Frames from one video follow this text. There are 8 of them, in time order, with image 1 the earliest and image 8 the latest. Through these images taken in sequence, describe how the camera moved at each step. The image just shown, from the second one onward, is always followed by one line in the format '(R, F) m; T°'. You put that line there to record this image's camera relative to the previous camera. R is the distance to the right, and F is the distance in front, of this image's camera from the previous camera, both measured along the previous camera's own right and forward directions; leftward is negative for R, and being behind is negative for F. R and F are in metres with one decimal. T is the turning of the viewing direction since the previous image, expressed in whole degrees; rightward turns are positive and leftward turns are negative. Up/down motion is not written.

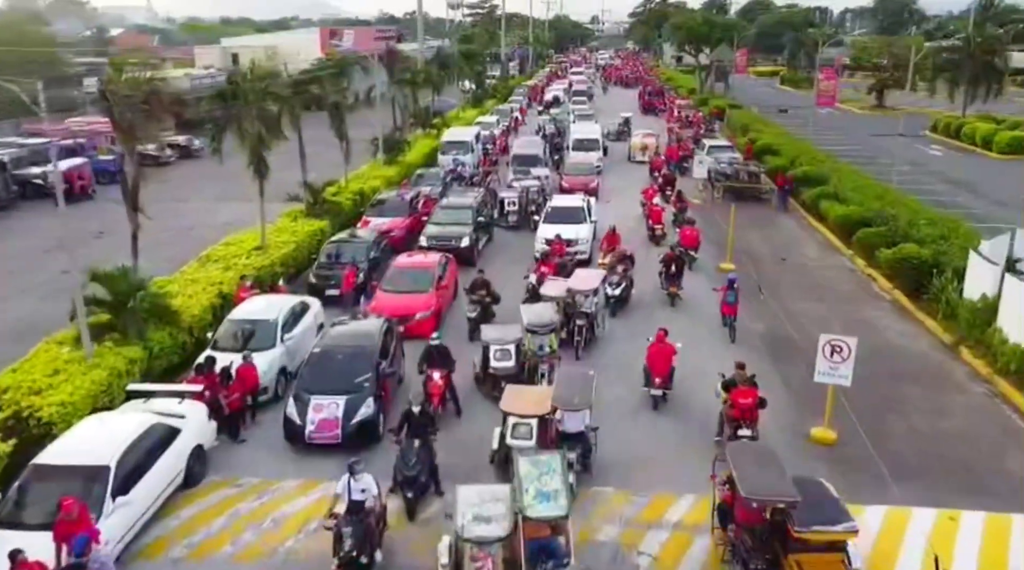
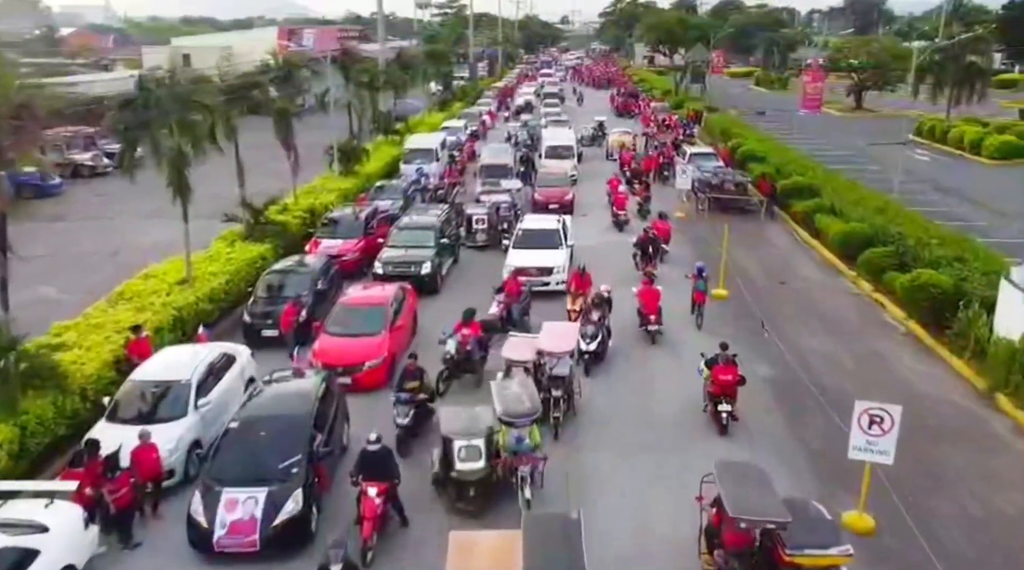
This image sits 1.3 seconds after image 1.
(+0.1, +2.5) m; +2°
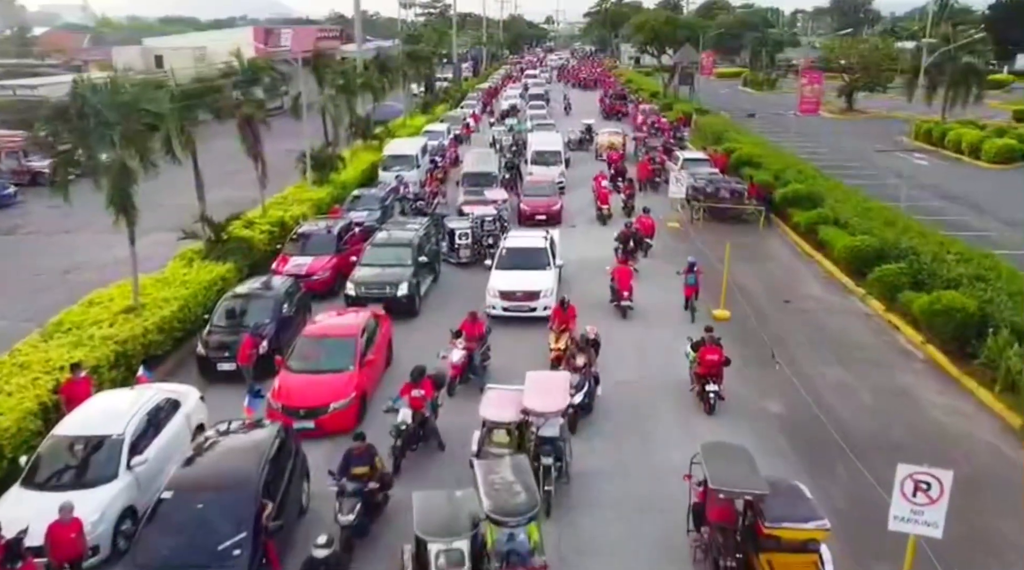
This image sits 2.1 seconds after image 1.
(0.0, +1.5) m; +1°
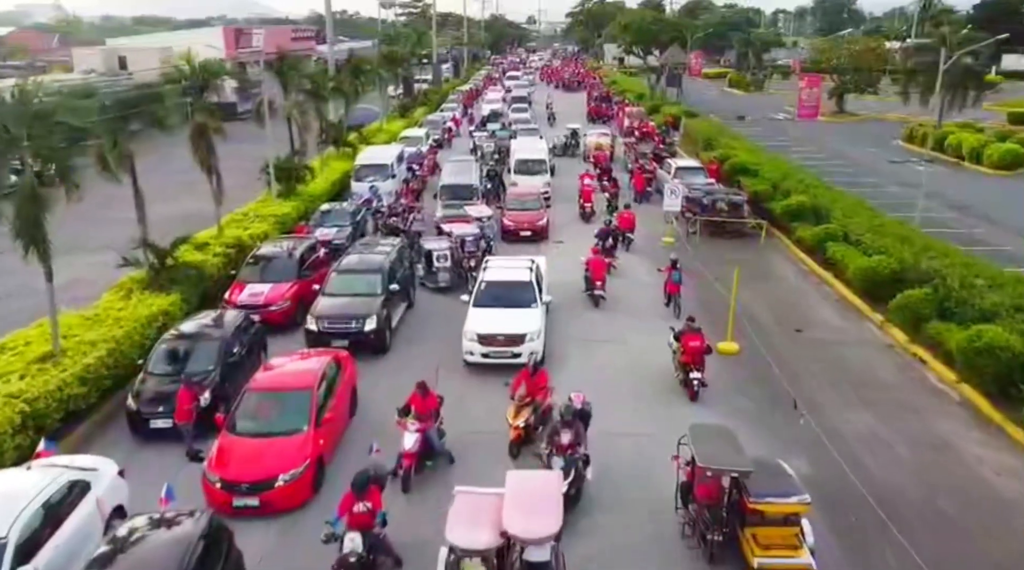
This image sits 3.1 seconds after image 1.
(0.0, +2.0) m; +1°
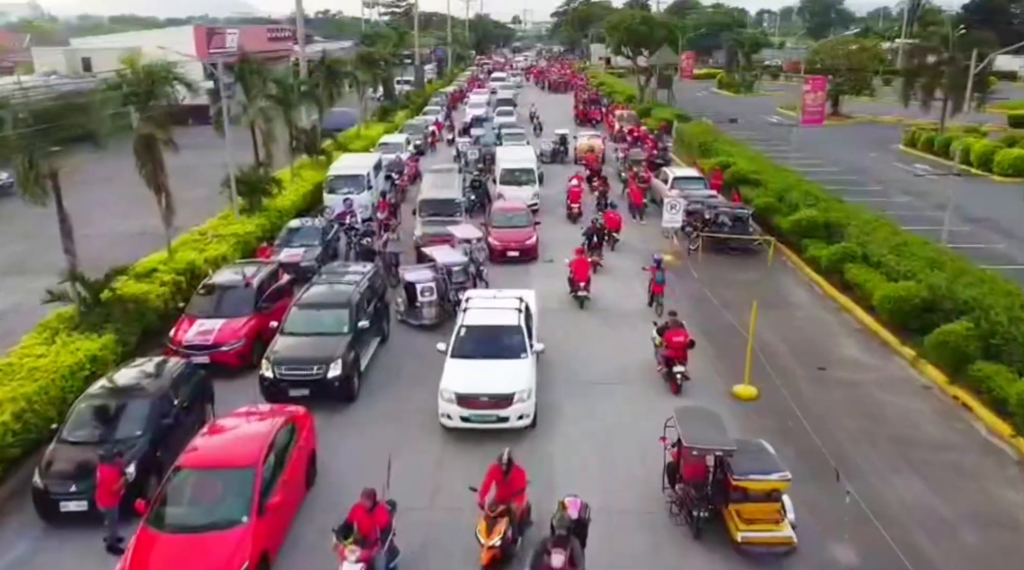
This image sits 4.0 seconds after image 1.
(0.0, +2.1) m; +1°
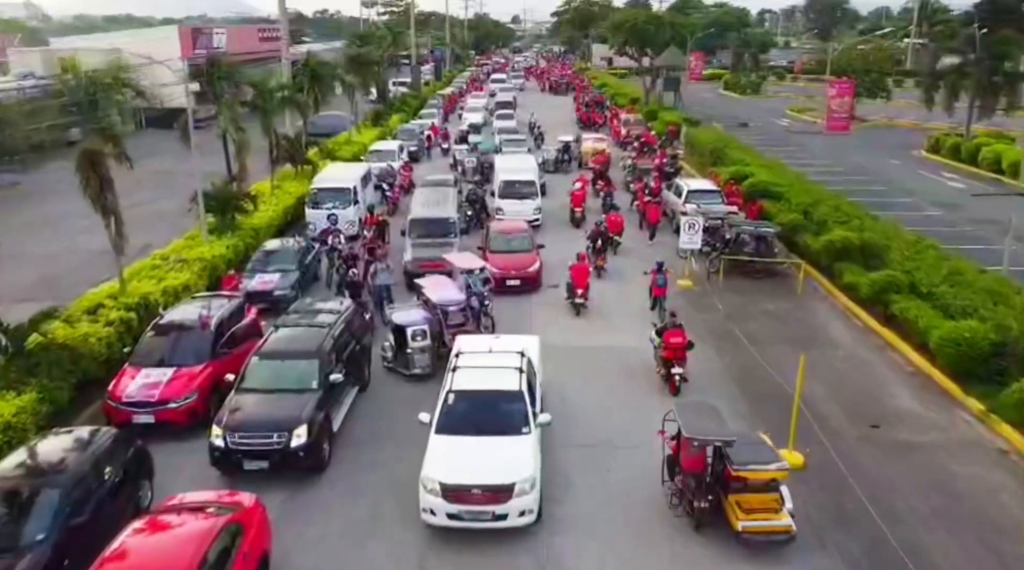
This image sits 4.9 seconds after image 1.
(0.0, +2.3) m; 0°
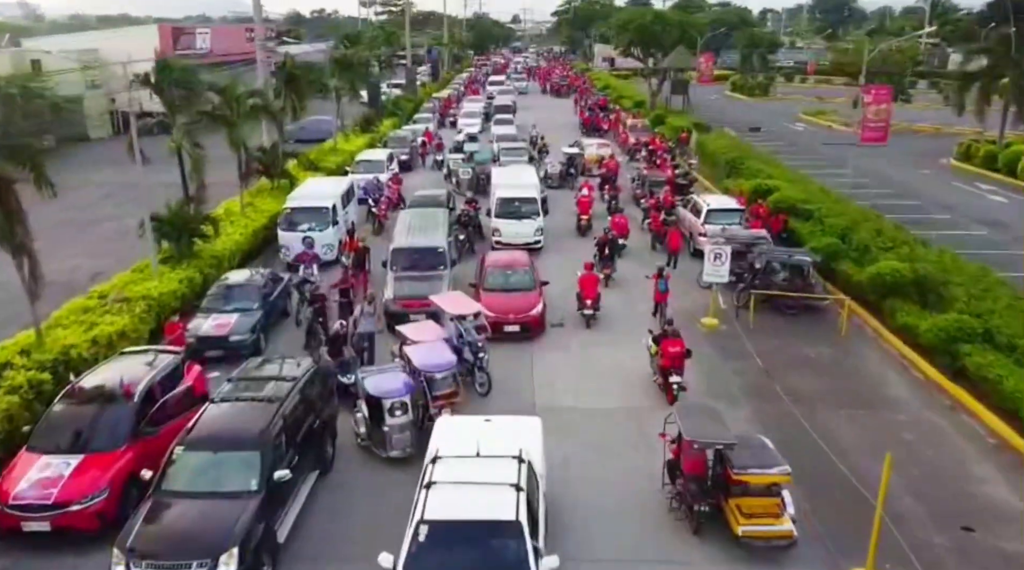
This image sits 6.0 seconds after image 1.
(+0.1, +2.7) m; 0°
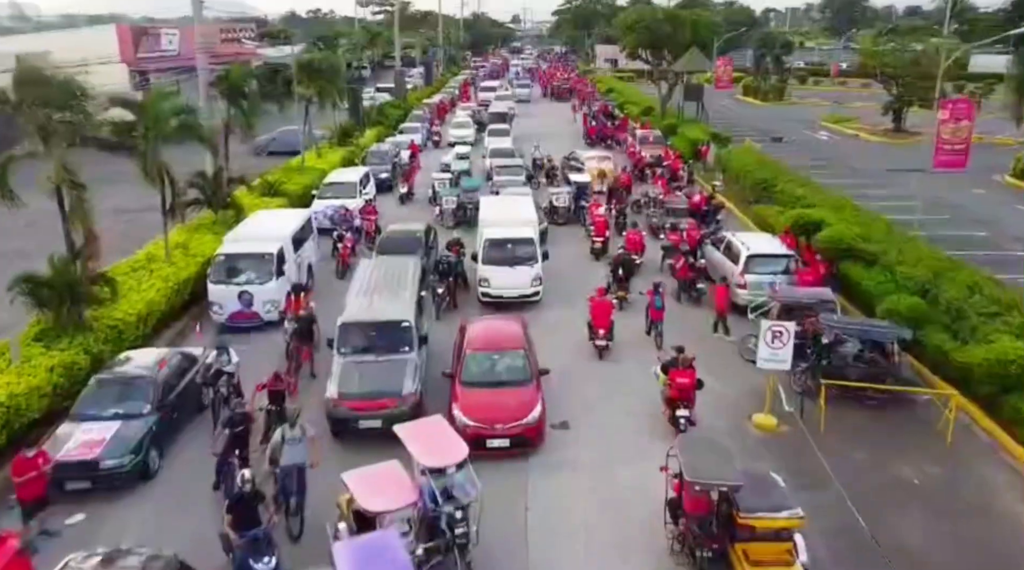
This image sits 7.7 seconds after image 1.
(+0.2, +4.5) m; 0°
